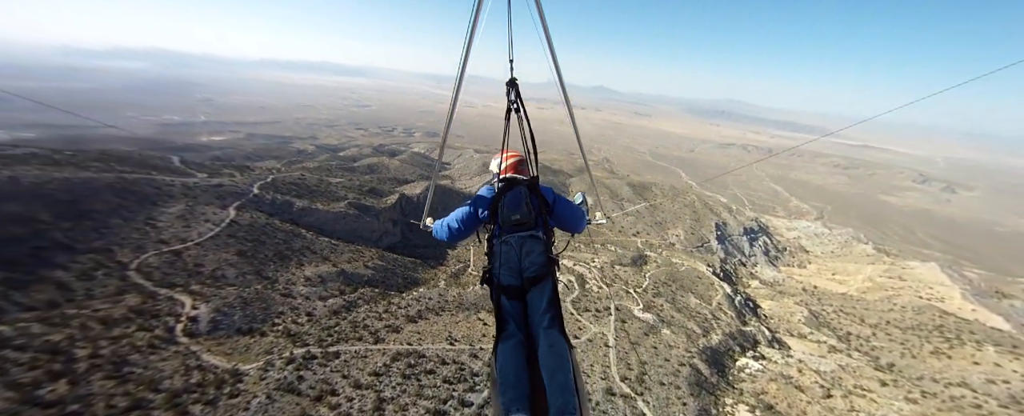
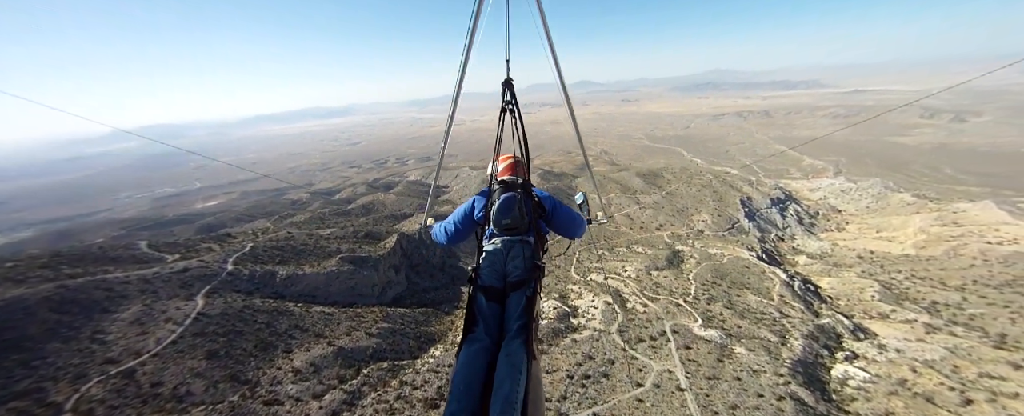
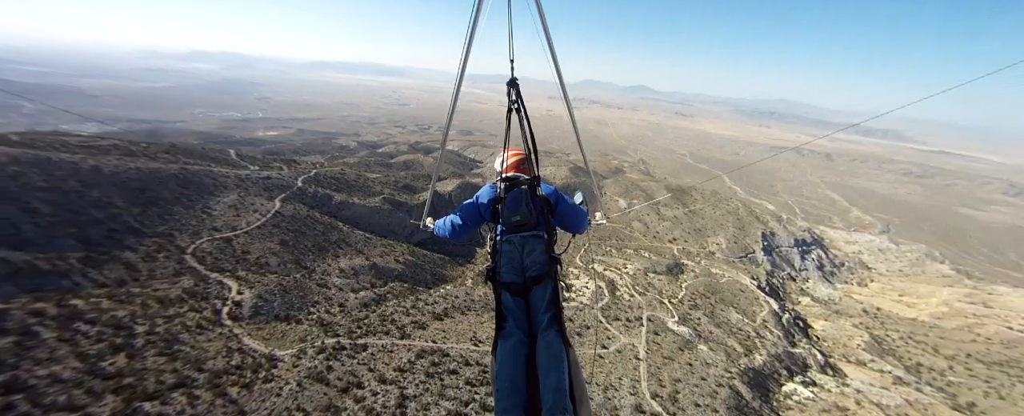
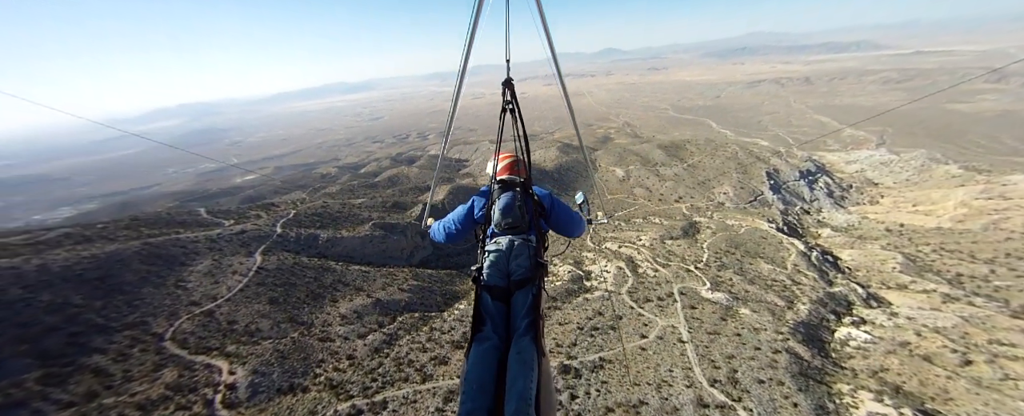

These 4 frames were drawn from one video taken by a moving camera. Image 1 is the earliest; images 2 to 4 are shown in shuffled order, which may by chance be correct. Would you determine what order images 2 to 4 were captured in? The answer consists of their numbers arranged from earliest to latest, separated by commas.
3, 4, 2
